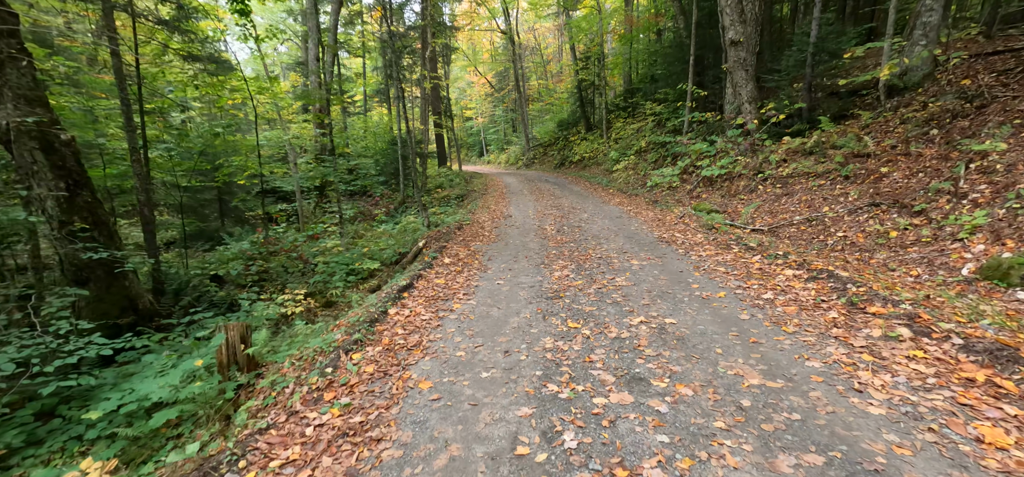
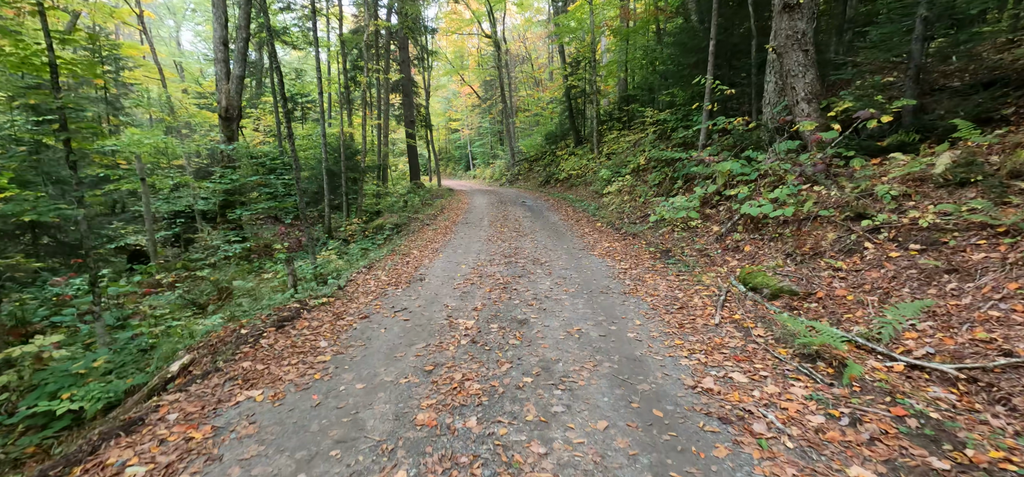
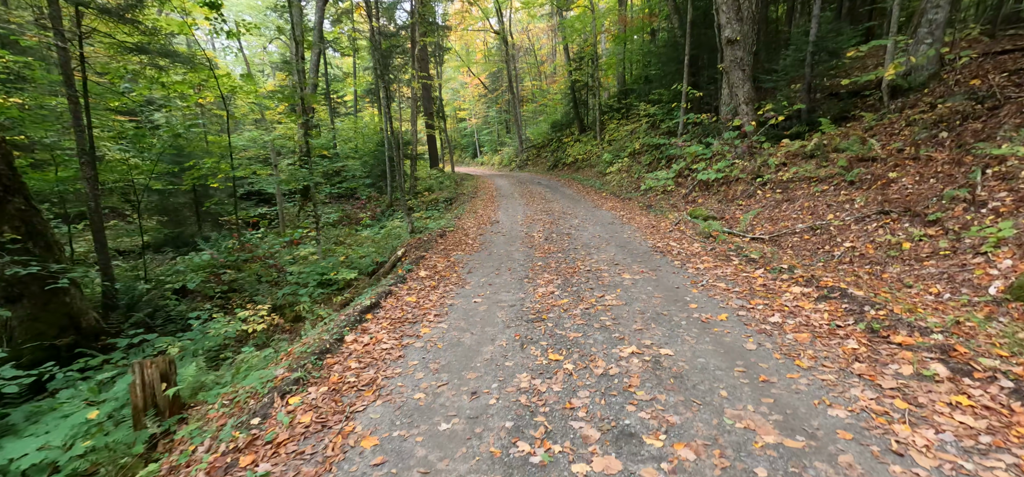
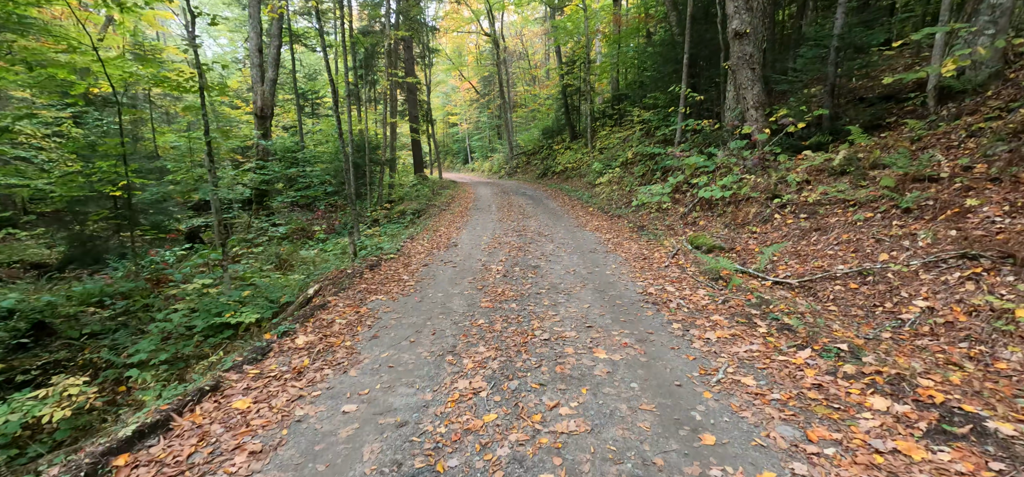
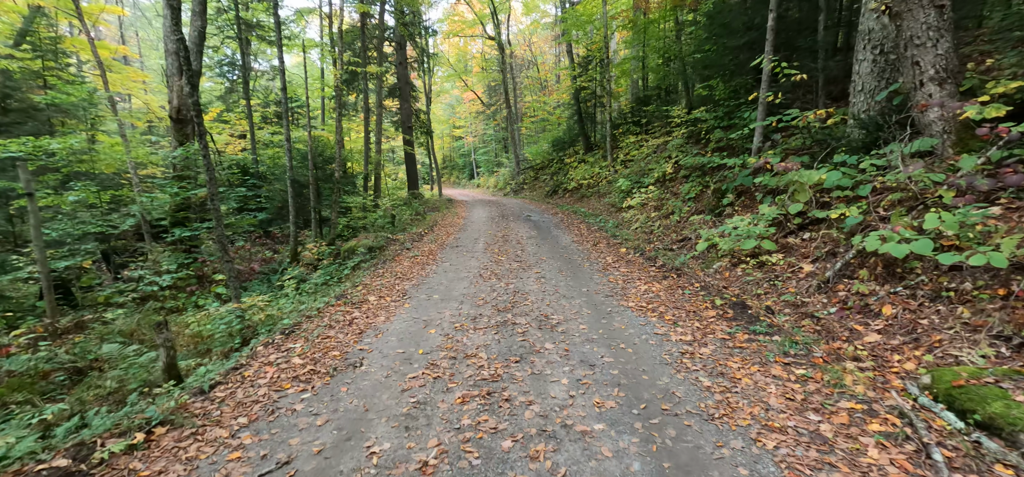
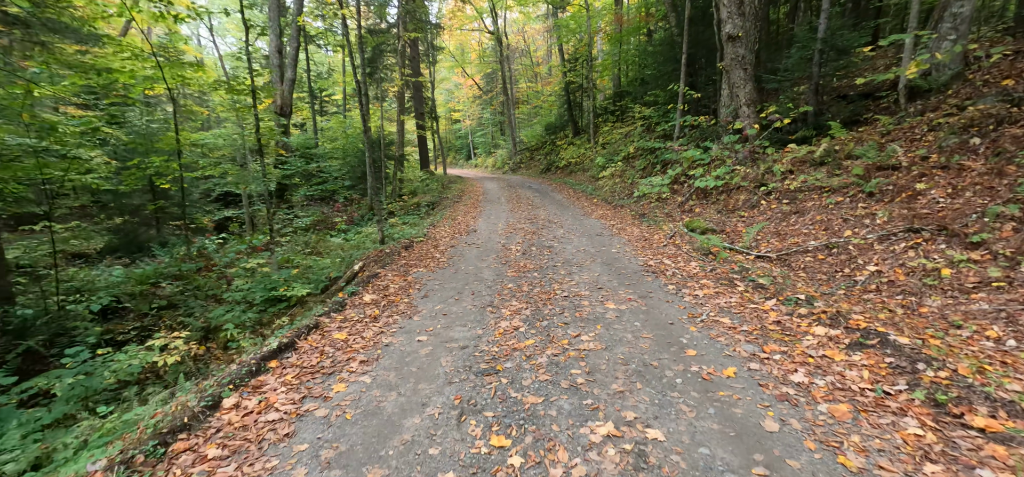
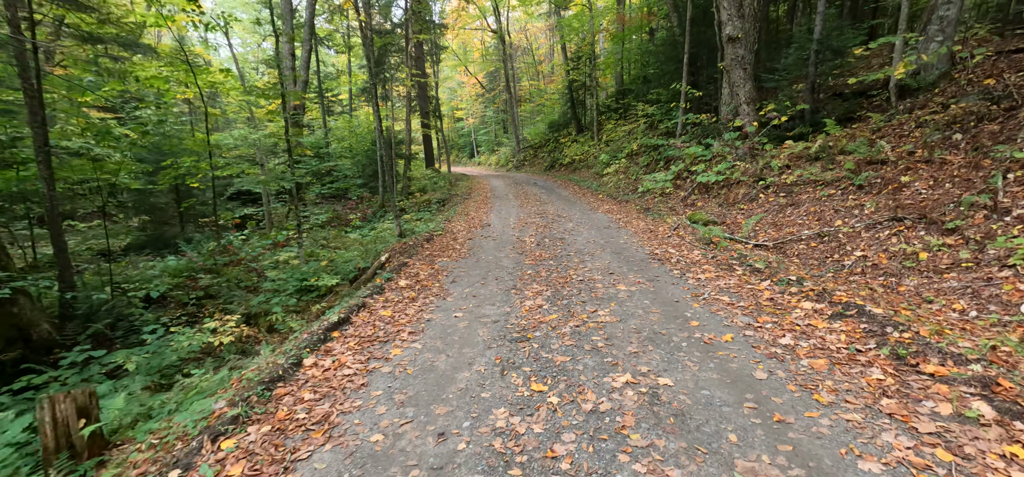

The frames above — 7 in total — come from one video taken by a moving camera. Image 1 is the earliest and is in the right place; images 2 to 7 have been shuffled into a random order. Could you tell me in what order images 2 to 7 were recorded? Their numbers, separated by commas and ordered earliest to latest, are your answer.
3, 7, 6, 4, 2, 5
